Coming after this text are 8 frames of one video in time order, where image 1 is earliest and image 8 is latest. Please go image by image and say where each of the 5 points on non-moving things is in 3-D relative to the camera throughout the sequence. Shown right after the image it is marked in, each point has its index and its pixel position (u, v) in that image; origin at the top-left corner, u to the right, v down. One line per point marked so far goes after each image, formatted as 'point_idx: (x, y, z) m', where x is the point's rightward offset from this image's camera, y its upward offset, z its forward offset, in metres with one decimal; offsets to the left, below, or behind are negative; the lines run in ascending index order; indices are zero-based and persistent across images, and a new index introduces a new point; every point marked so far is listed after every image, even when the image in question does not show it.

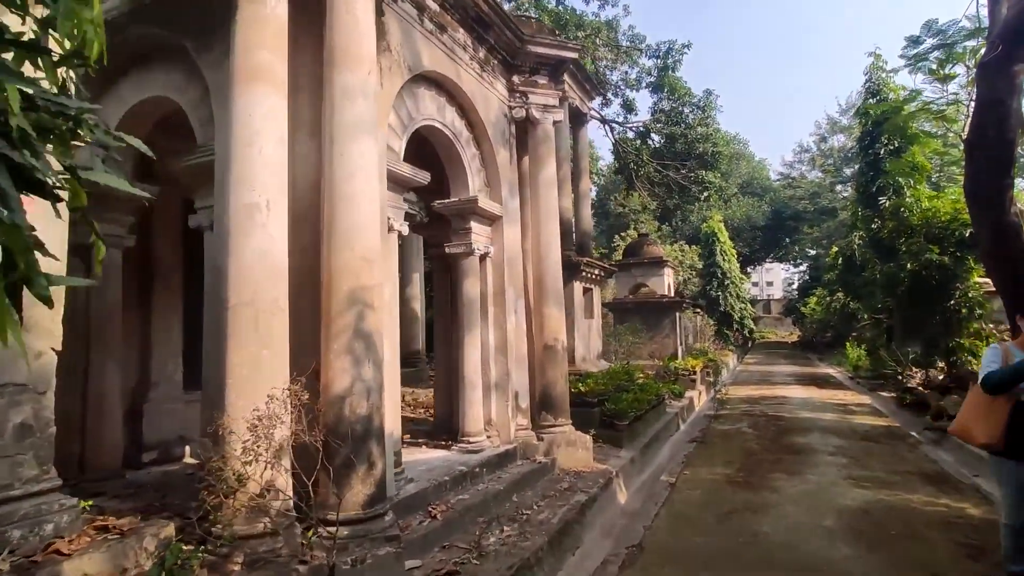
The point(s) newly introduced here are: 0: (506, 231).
0: (-0.1, +0.8, +7.5) m
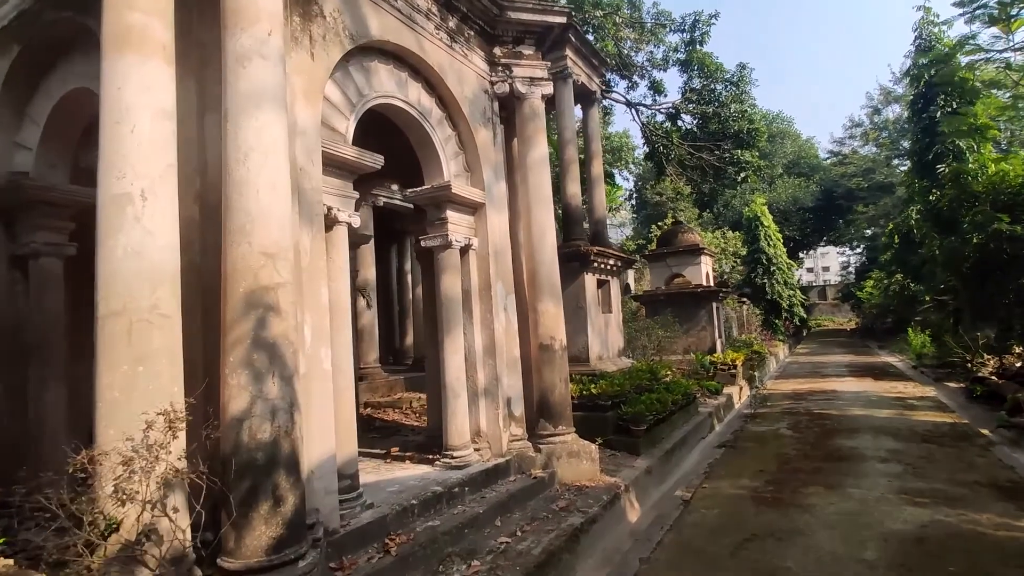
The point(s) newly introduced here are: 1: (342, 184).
0: (-0.3, +0.8, +6.7) m
1: (-1.5, +0.9, +4.9) m
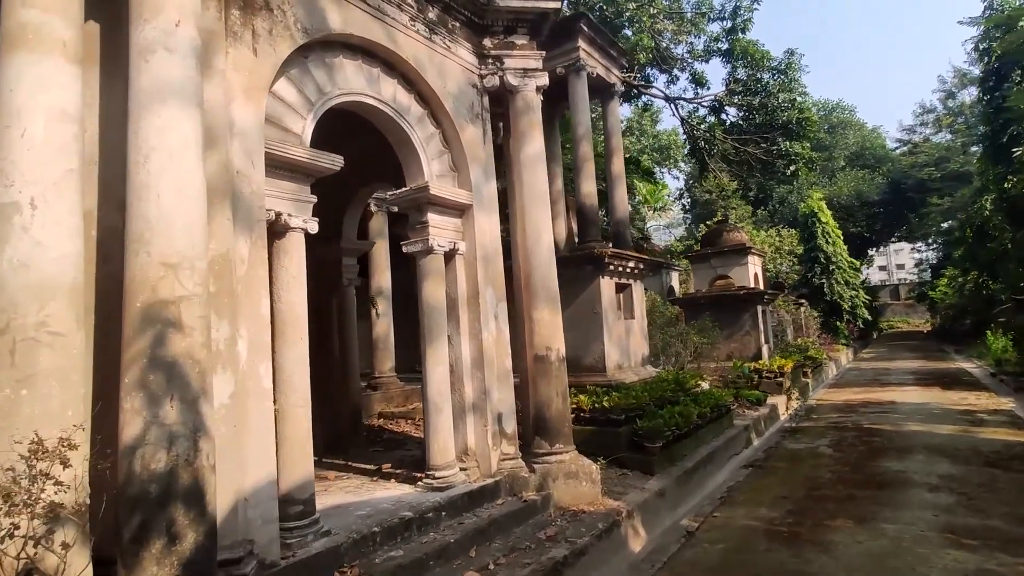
0: (-0.4, +0.8, +6.3) m
1: (-1.8, +0.8, +4.6) m
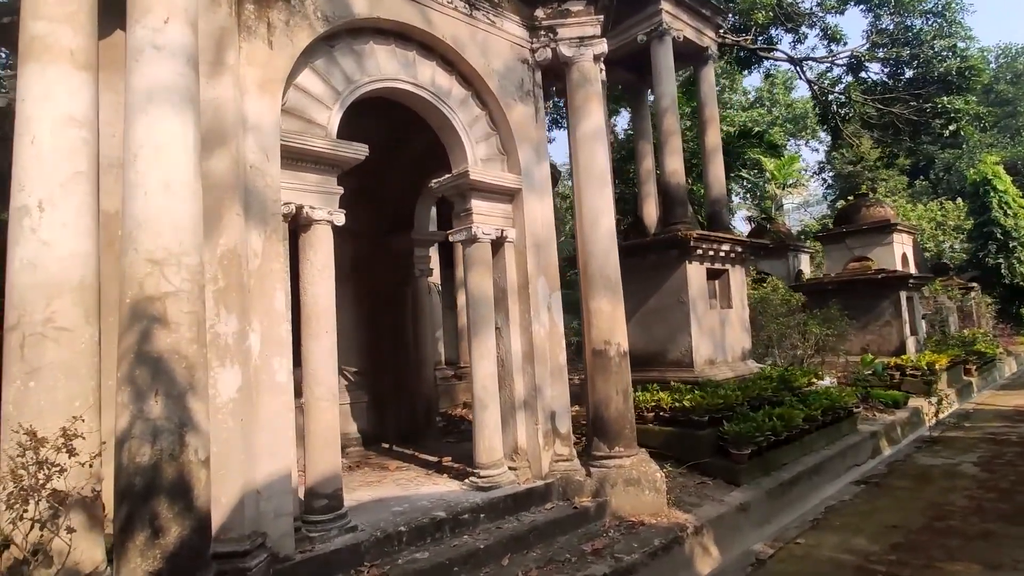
0: (+0.2, +0.9, +5.9) m
1: (-1.6, +0.9, +4.6) m
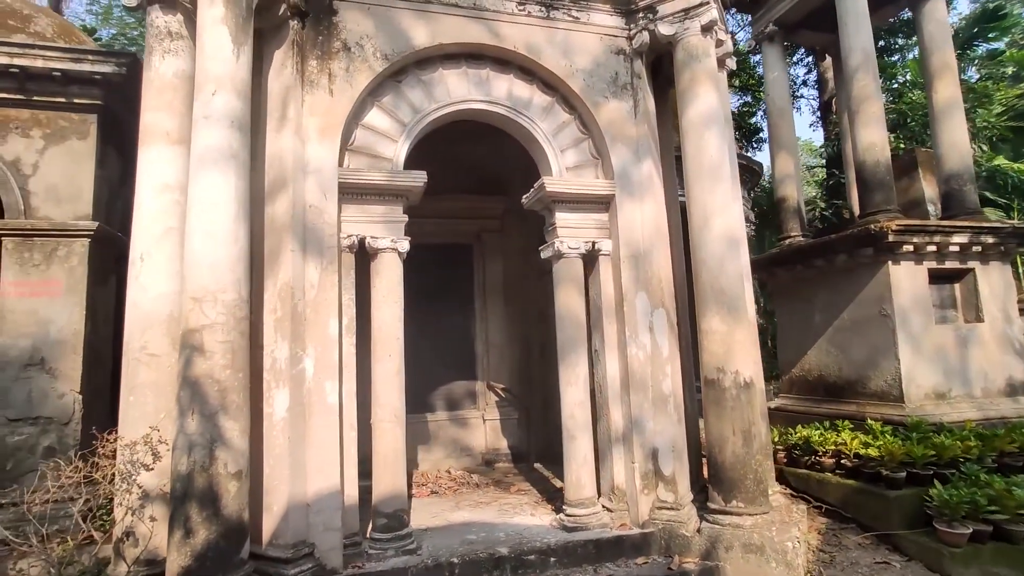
0: (+1.1, +0.7, +5.2) m
1: (-1.1, +0.7, +4.8) m
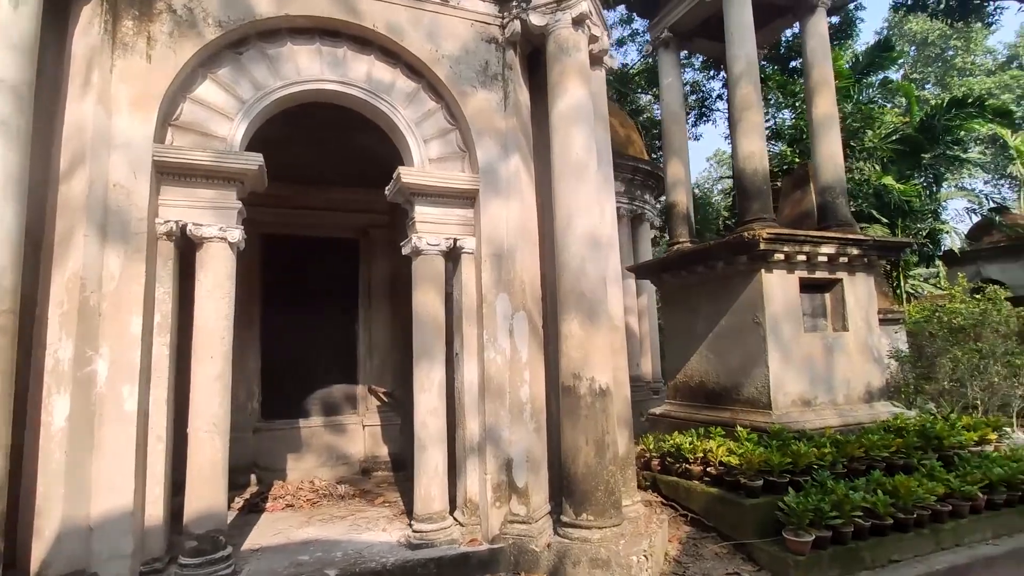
0: (-0.2, +0.7, +4.9) m
1: (-2.3, +0.7, +4.3) m
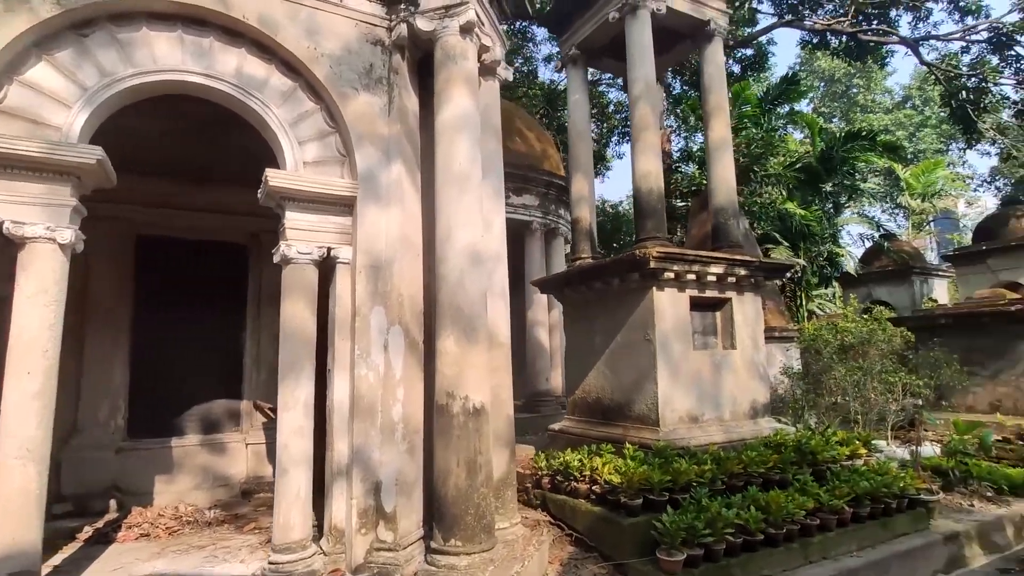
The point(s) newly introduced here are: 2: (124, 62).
0: (-1.2, +0.6, +4.7) m
1: (-3.2, +0.7, +3.9) m
2: (-2.9, +1.7, +4.2) m
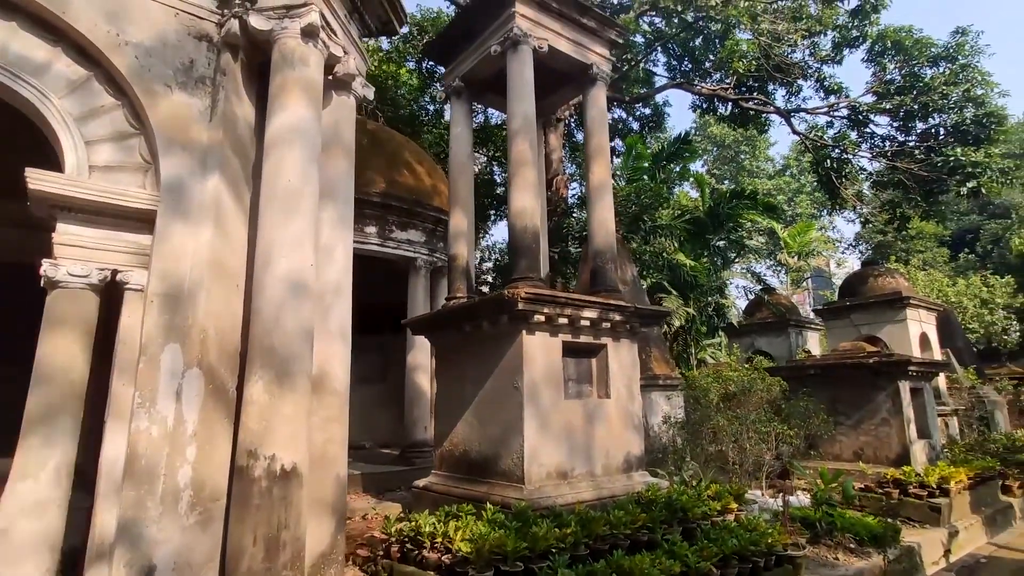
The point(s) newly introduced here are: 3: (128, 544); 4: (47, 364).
0: (-2.4, +0.4, +3.9) m
1: (-4.3, +0.6, +2.8) m
2: (-3.9, +1.6, +3.3) m
3: (-2.4, -1.6, +3.5) m
4: (-3.0, -0.5, +3.6) m
